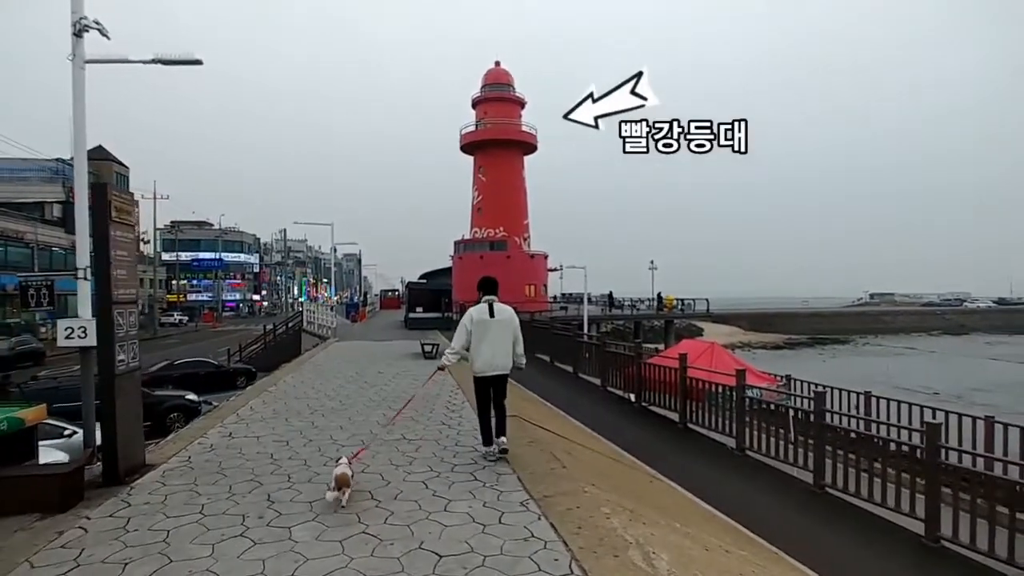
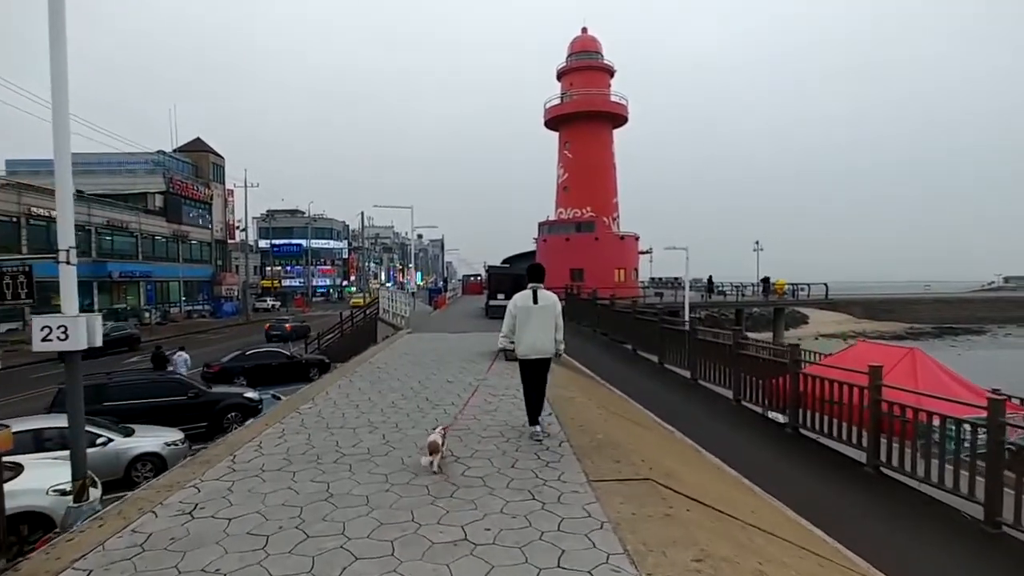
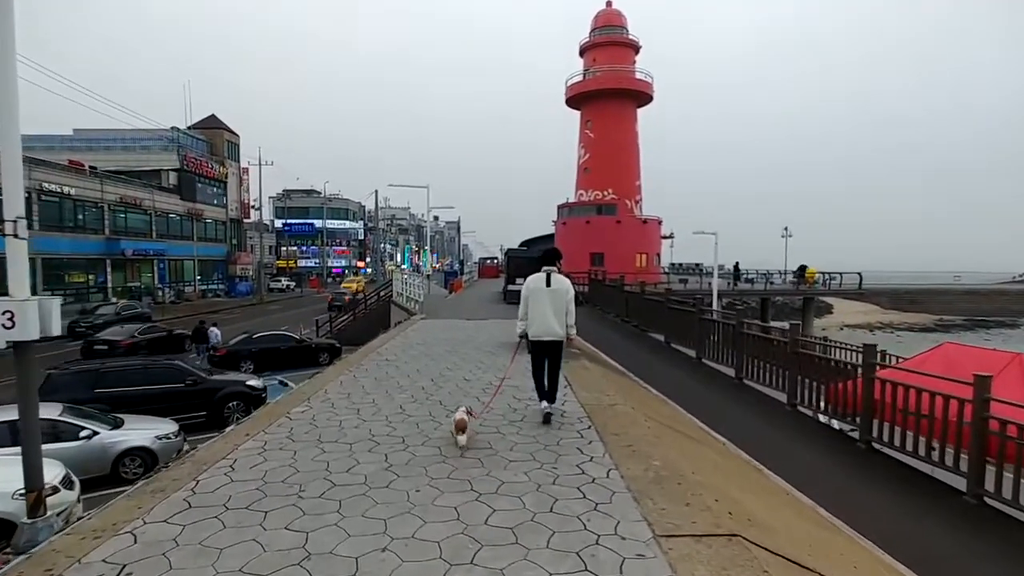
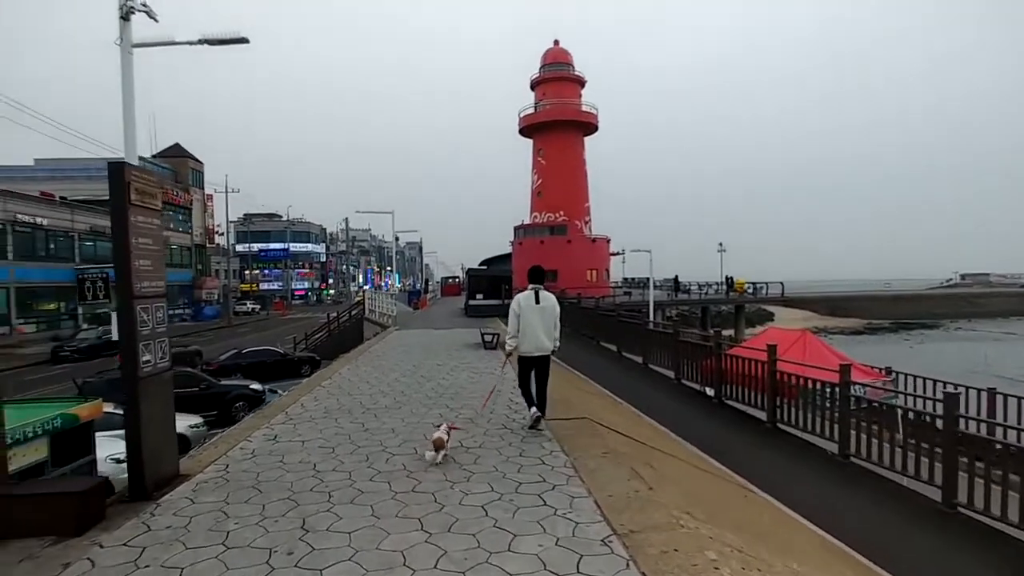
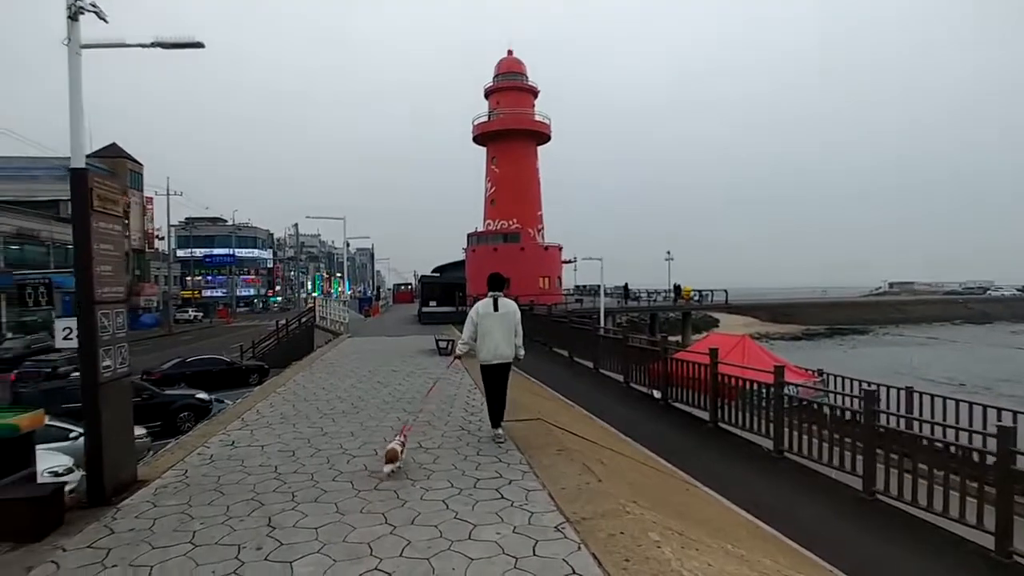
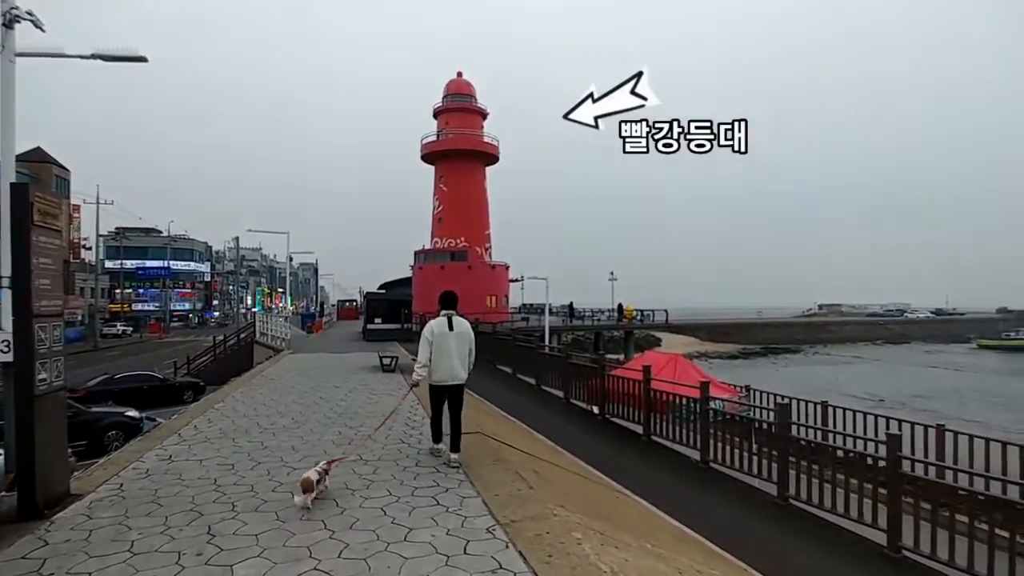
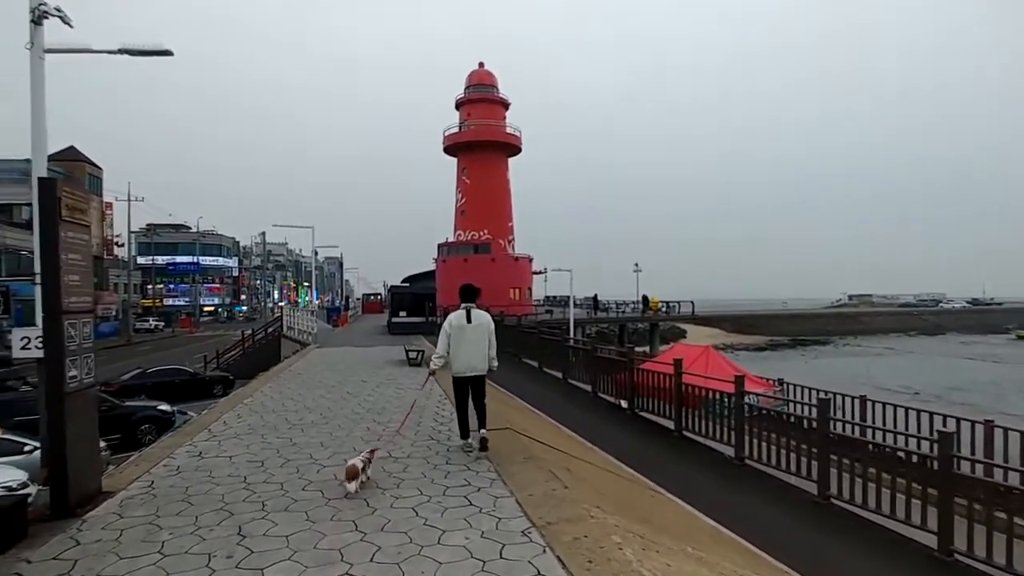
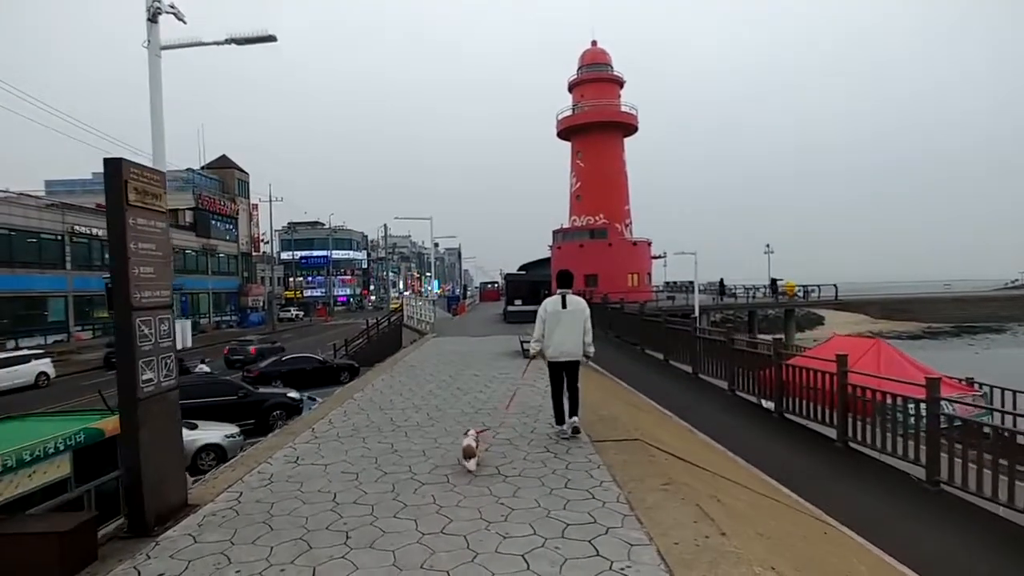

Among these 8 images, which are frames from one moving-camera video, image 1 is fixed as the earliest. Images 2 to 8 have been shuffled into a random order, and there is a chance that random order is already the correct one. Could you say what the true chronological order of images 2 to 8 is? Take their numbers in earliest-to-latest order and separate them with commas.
6, 7, 5, 4, 8, 2, 3
